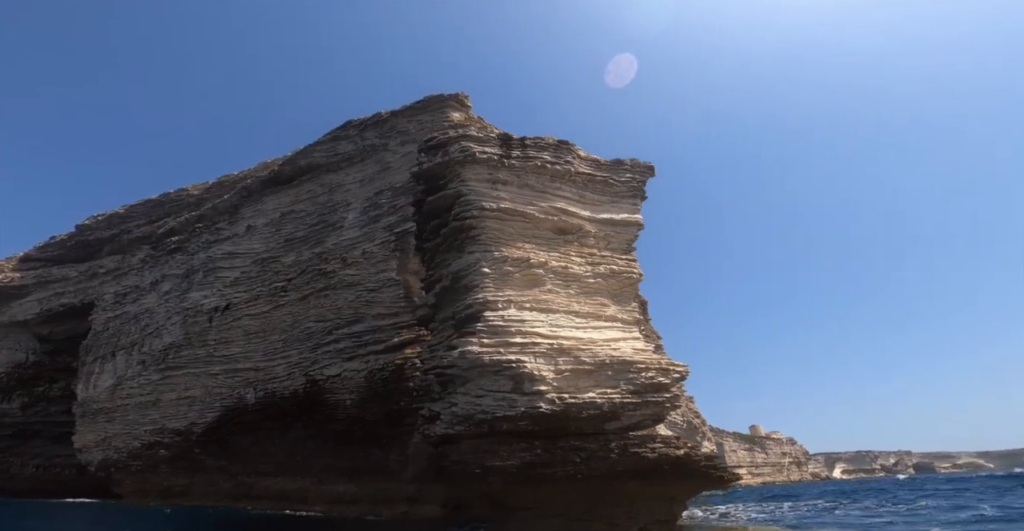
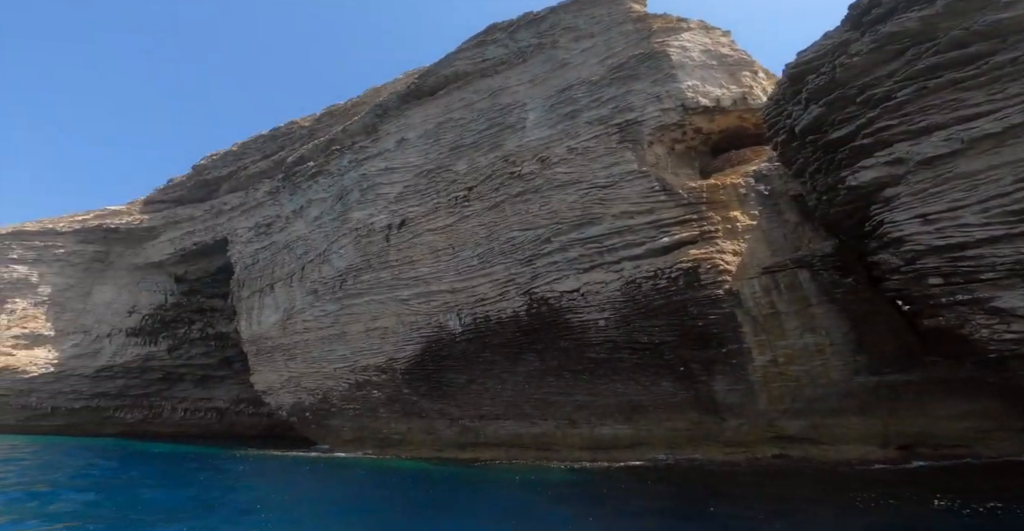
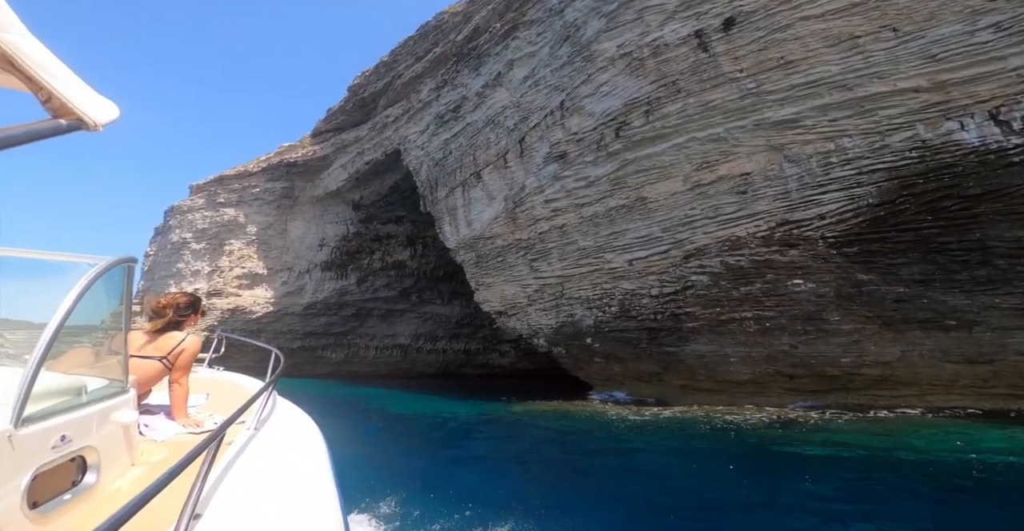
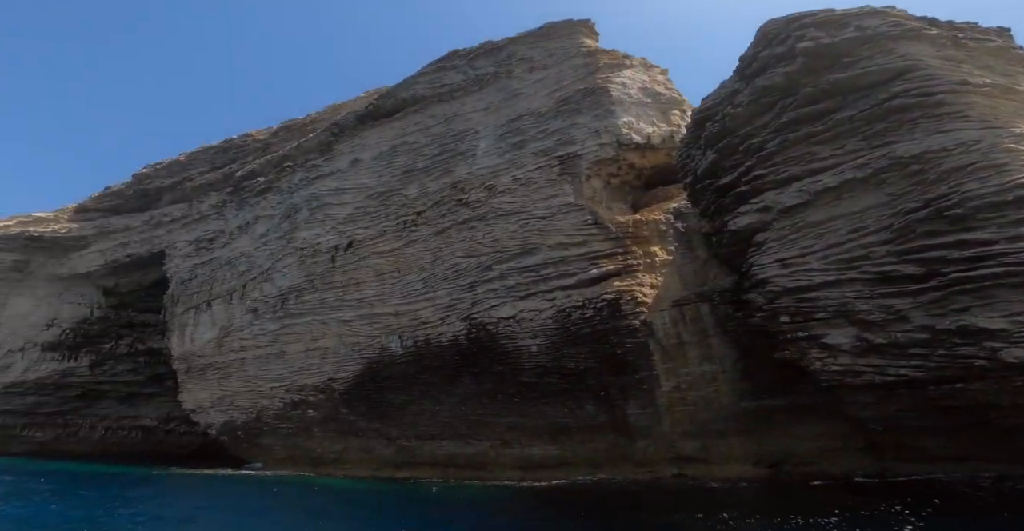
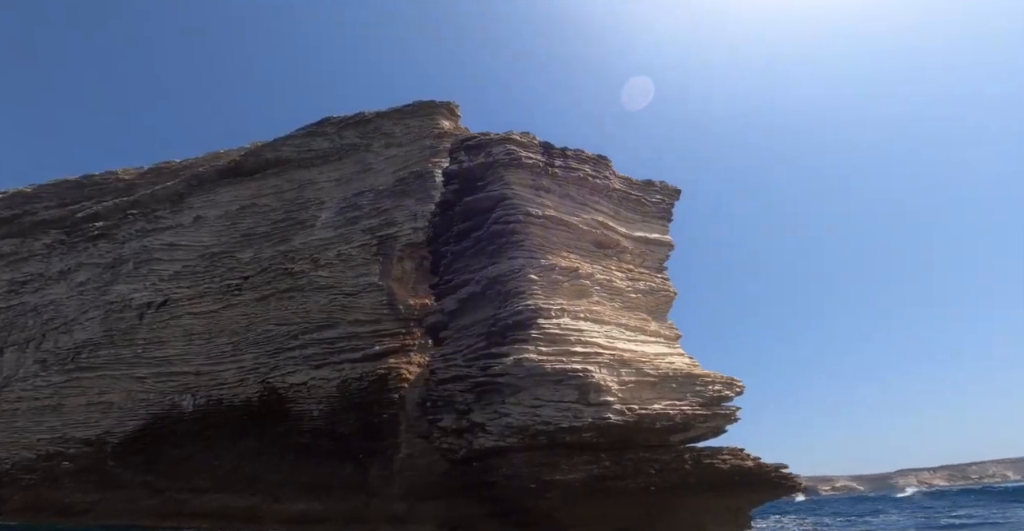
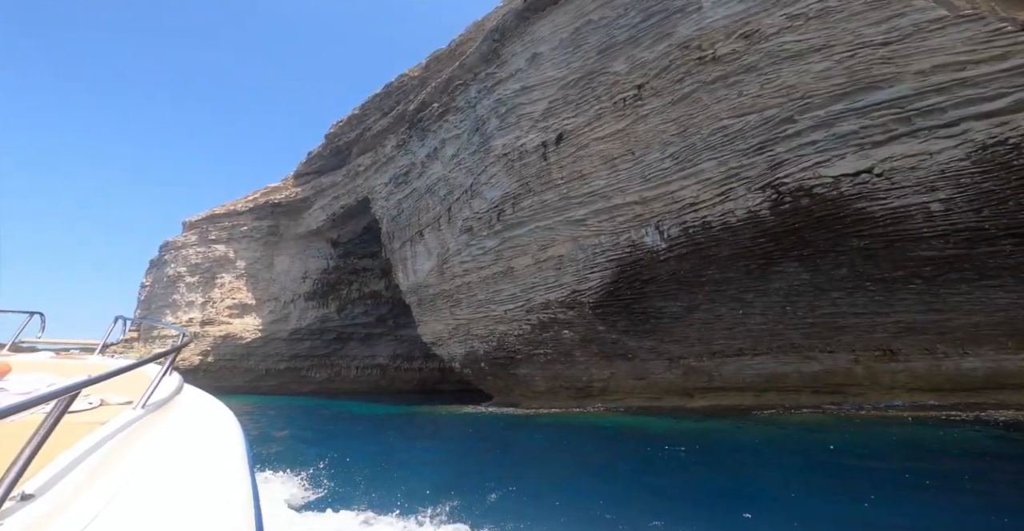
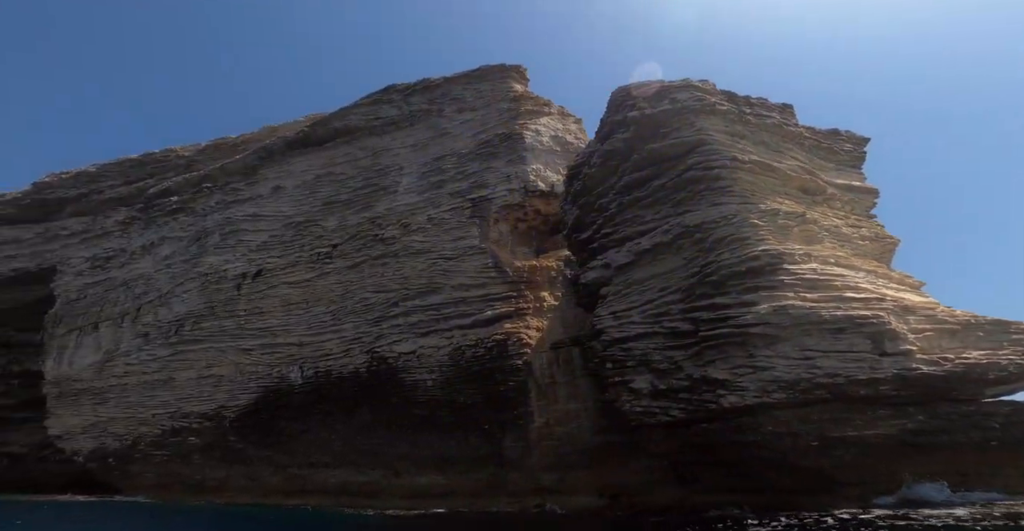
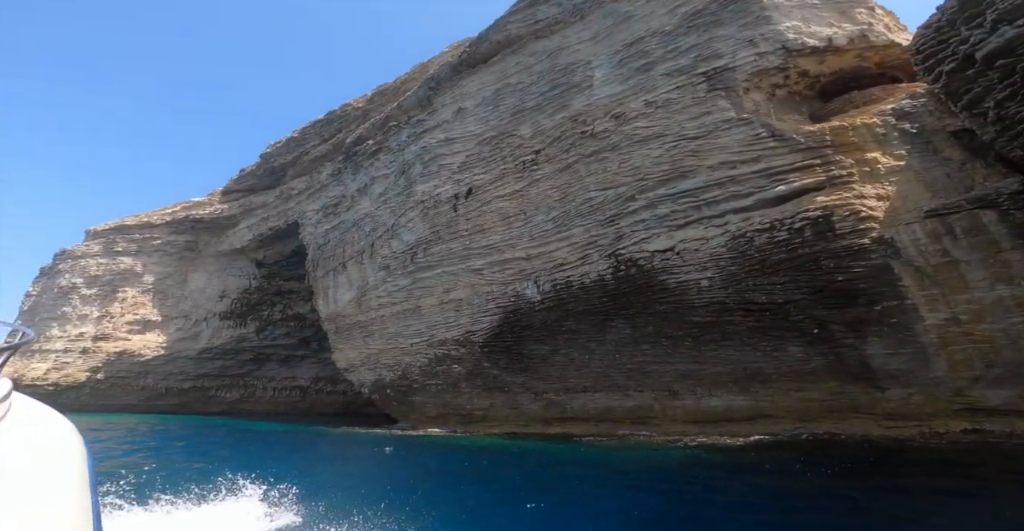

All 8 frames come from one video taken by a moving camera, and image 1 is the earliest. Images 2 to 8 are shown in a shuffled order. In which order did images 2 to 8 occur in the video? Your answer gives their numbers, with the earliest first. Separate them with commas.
5, 7, 4, 2, 8, 6, 3
